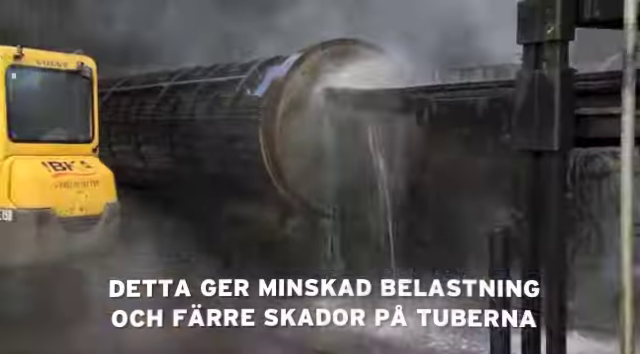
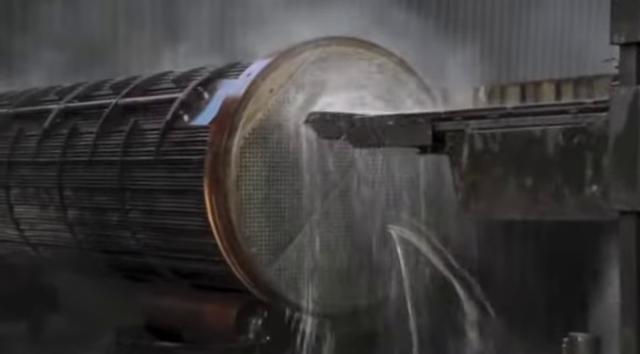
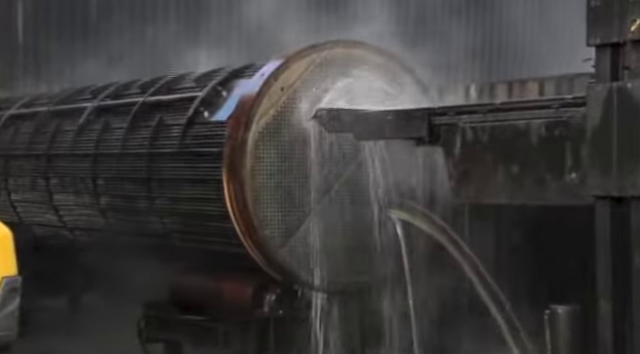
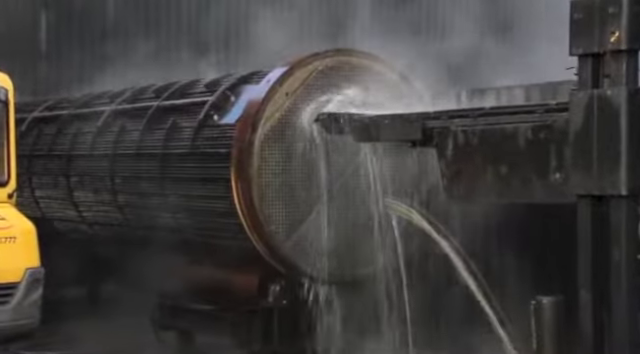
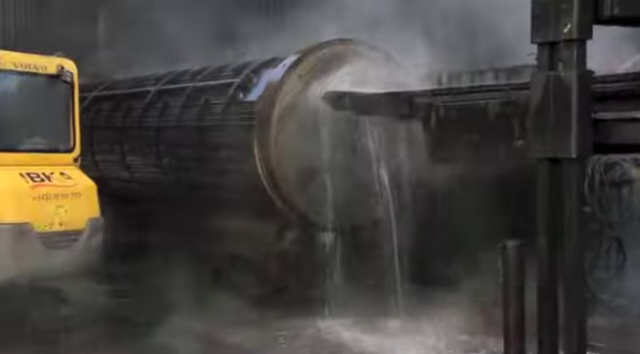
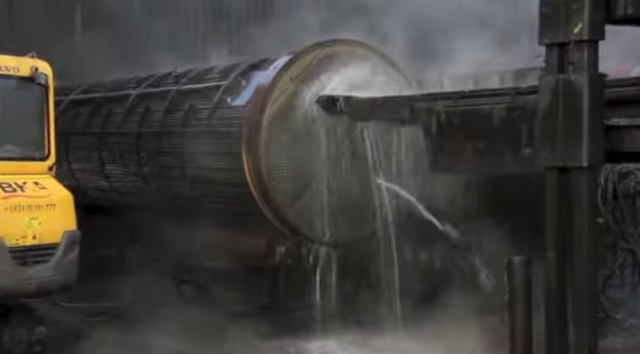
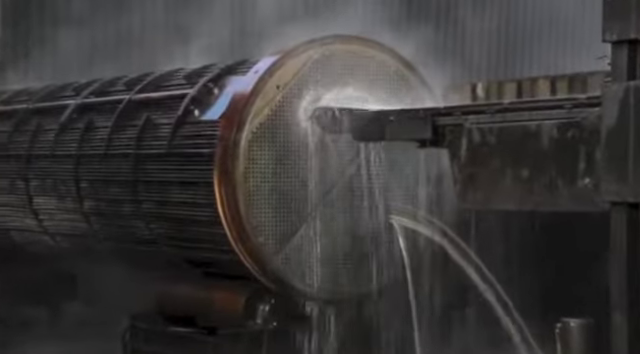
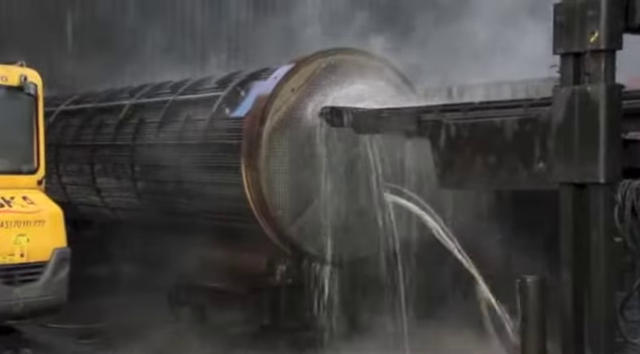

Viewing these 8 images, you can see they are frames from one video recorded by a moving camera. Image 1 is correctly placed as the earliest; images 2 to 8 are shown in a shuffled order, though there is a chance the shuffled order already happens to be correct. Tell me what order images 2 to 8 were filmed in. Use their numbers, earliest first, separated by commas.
5, 6, 8, 4, 3, 7, 2
